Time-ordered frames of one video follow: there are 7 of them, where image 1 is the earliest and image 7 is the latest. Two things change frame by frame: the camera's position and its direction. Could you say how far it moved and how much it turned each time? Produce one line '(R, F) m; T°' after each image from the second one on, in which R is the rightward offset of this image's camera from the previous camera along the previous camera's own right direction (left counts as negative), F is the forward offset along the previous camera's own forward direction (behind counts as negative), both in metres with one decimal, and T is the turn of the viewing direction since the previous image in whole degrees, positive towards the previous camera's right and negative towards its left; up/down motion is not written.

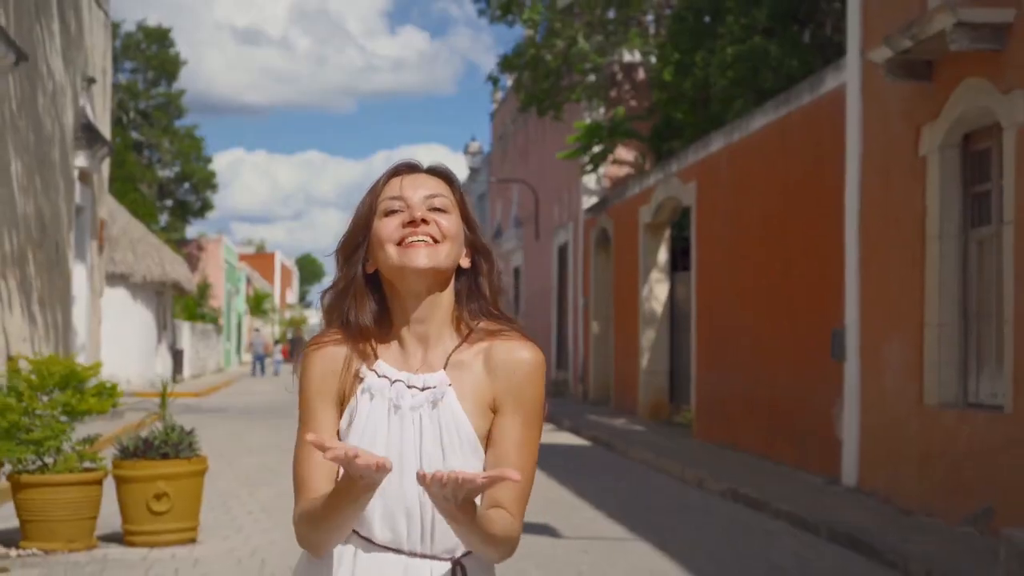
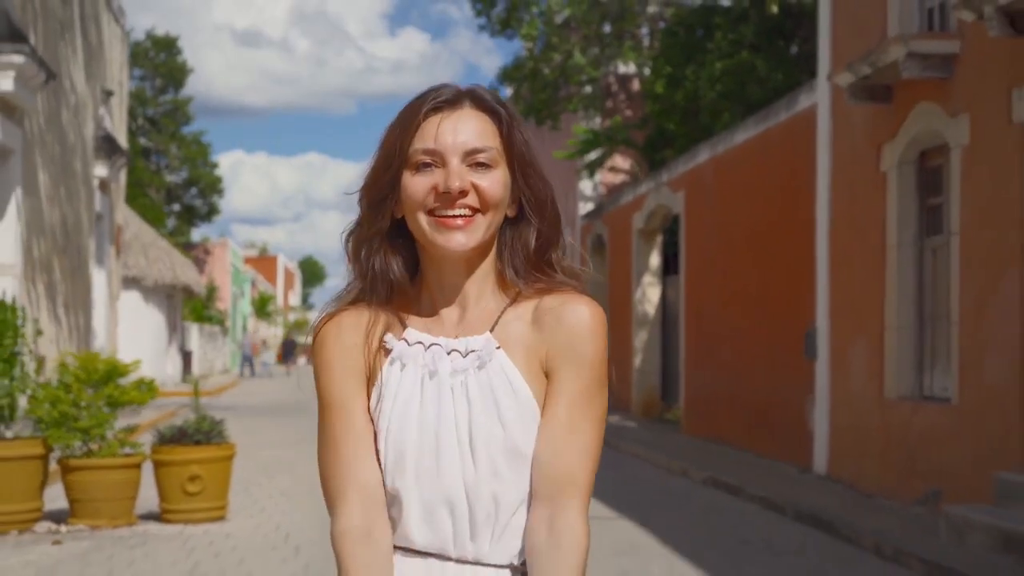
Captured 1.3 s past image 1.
(0.0, -1.1) m; 0°
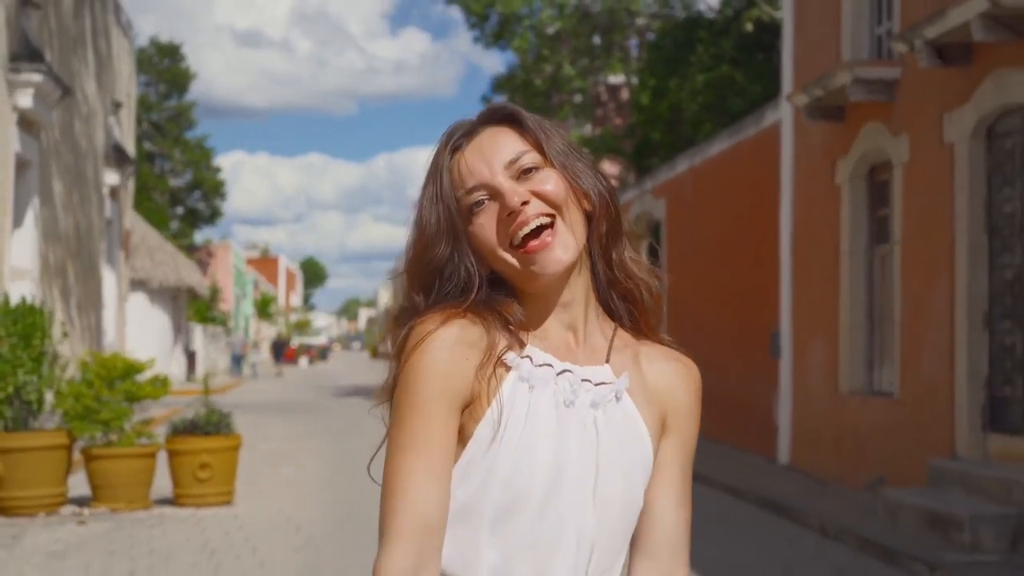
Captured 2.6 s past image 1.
(+0.2, -1.1) m; 0°
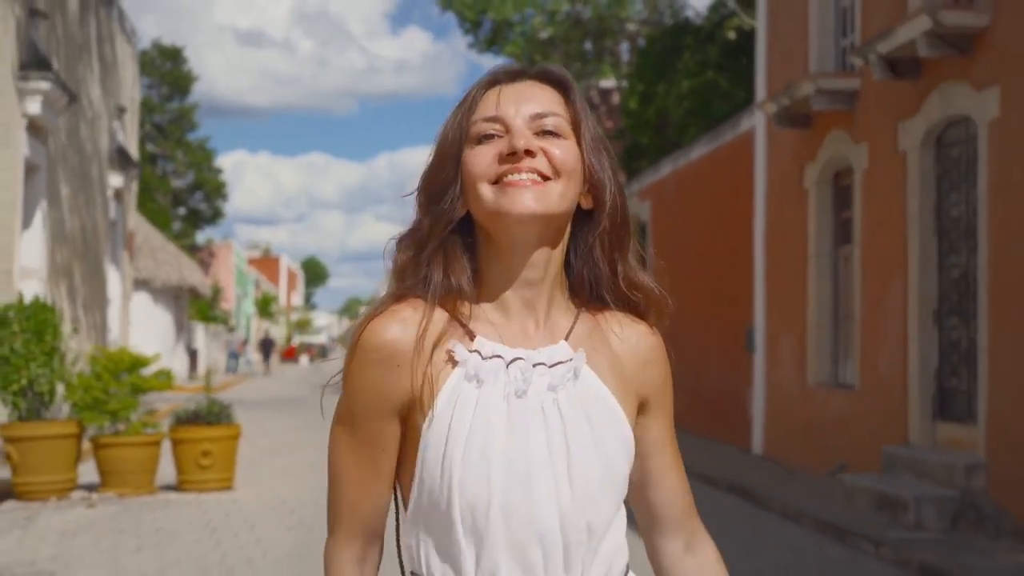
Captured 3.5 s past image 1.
(+0.2, -0.7) m; 0°
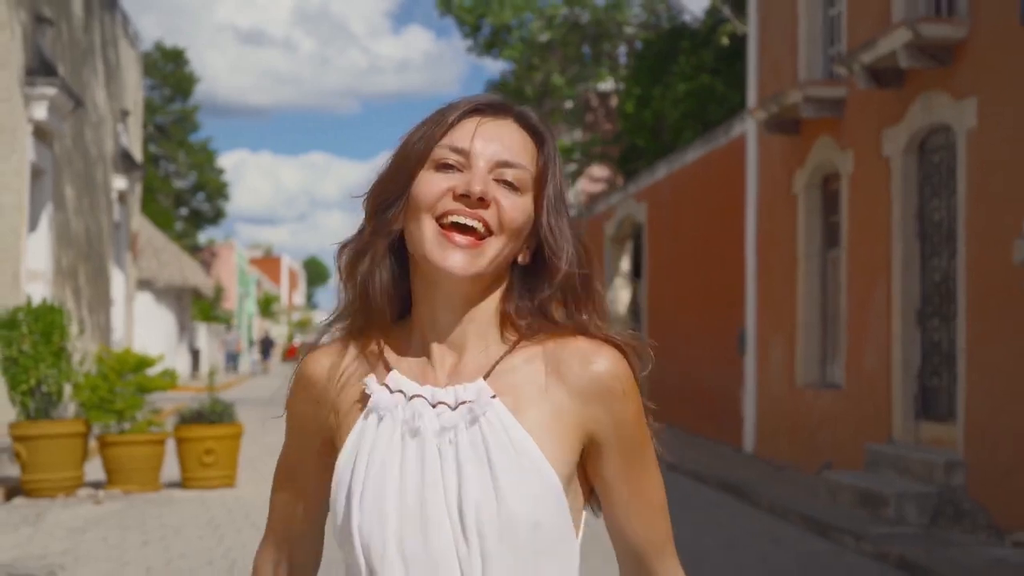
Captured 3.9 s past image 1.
(+0.1, -0.3) m; 0°
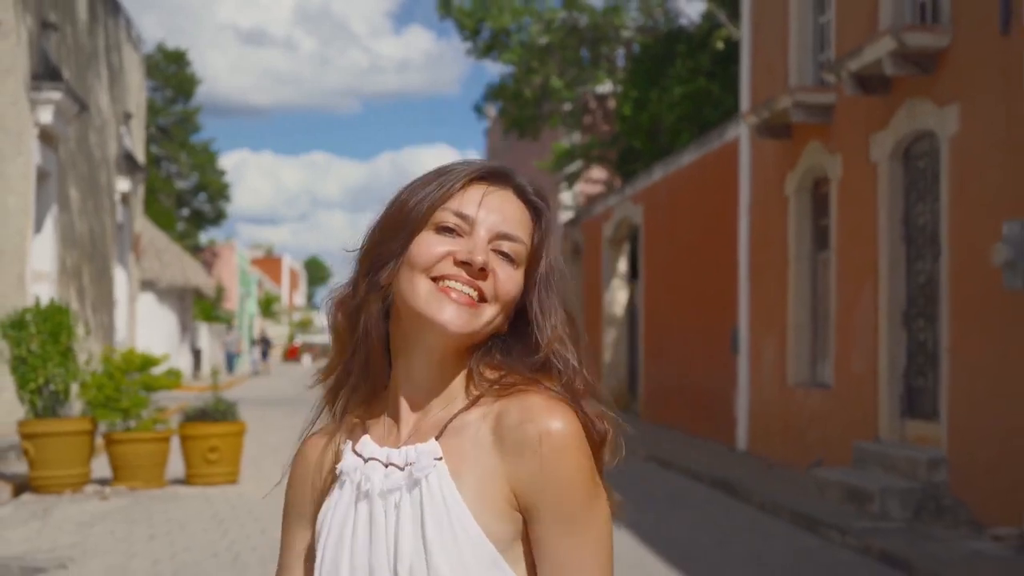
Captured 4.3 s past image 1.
(0.0, -0.3) m; 0°
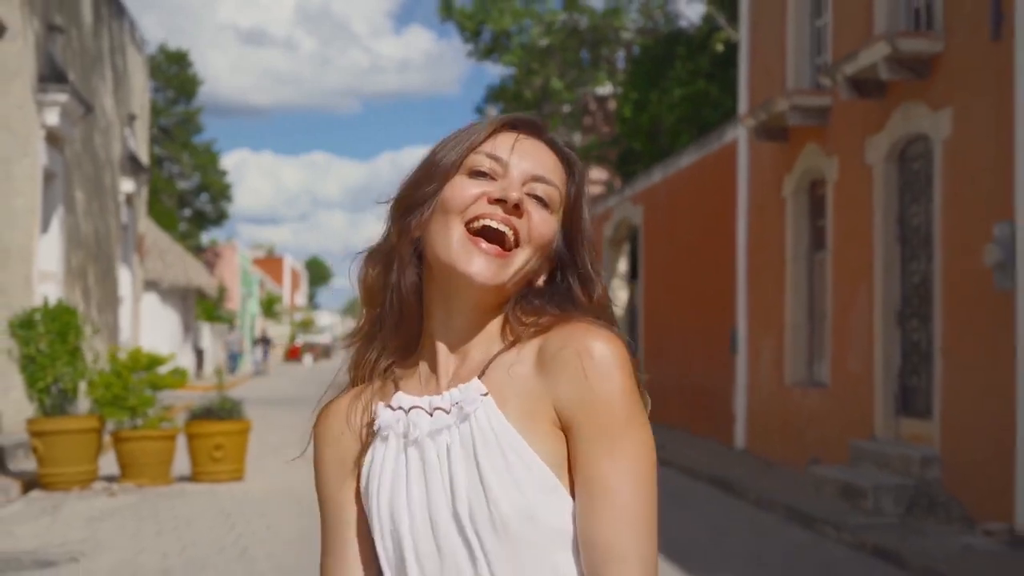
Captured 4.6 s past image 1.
(0.0, -0.2) m; 0°
